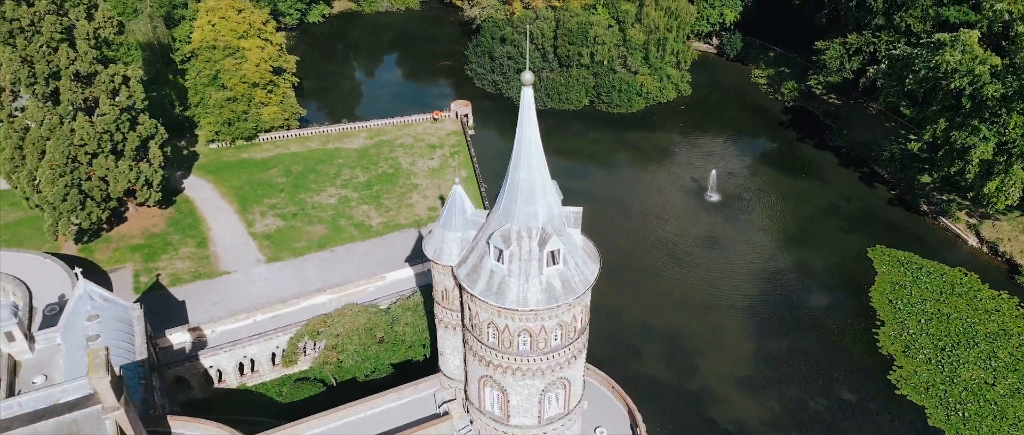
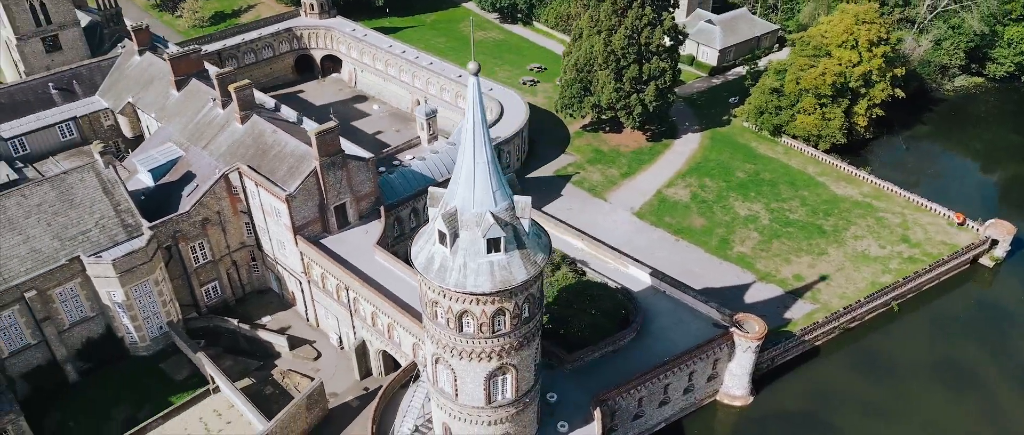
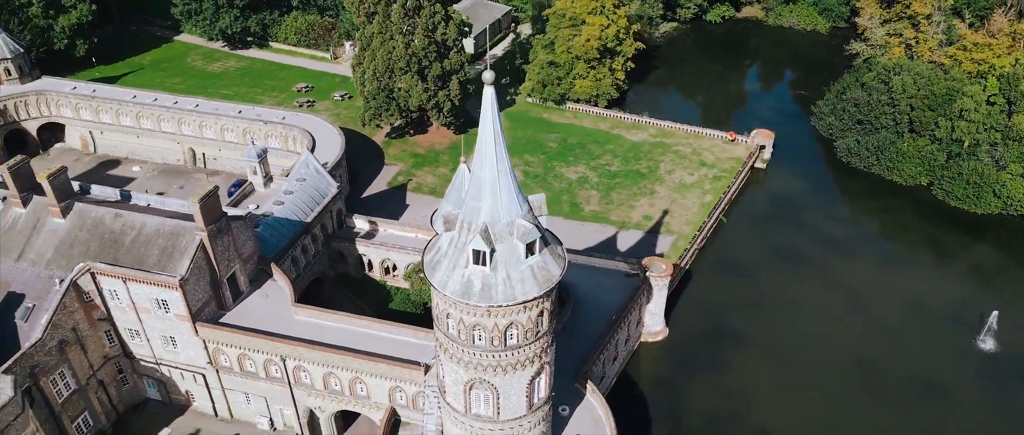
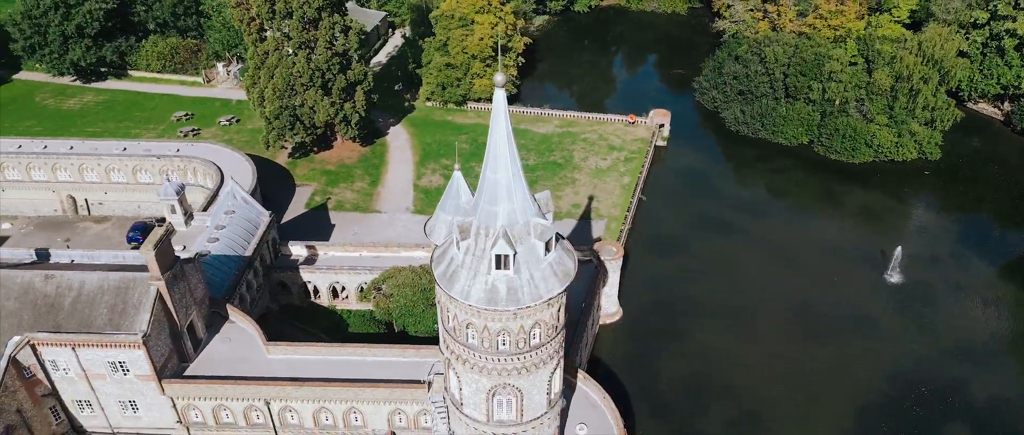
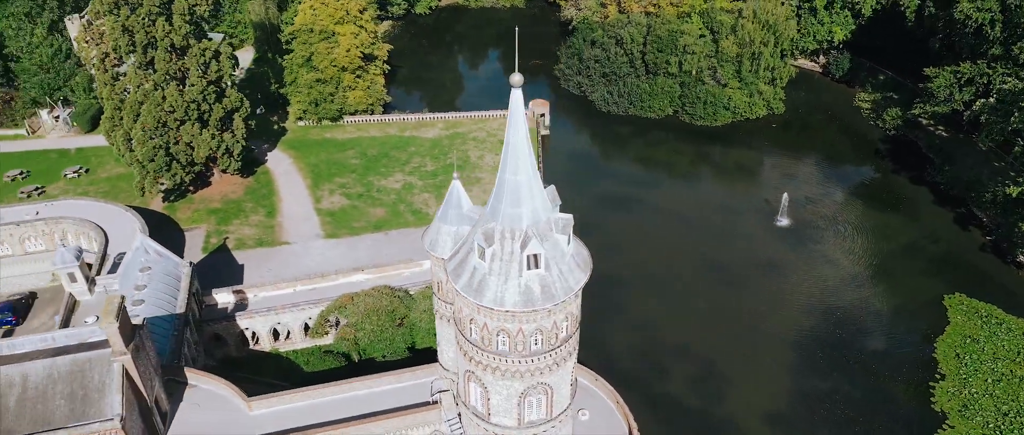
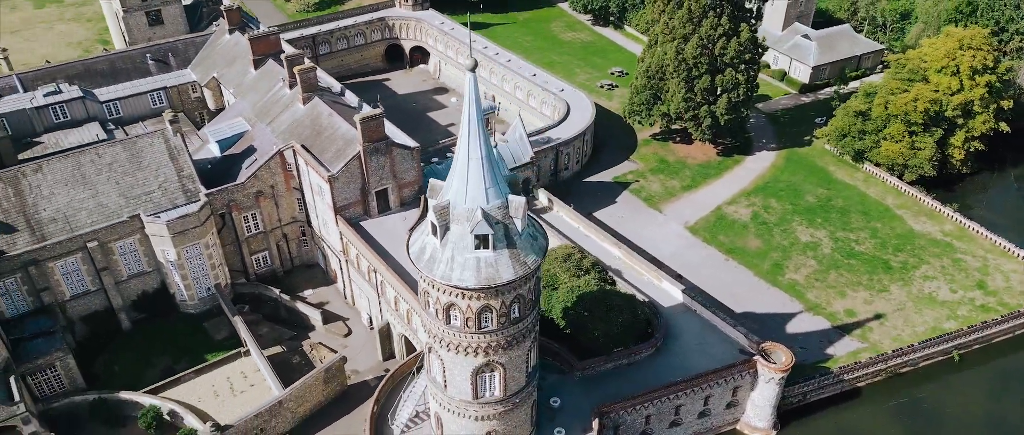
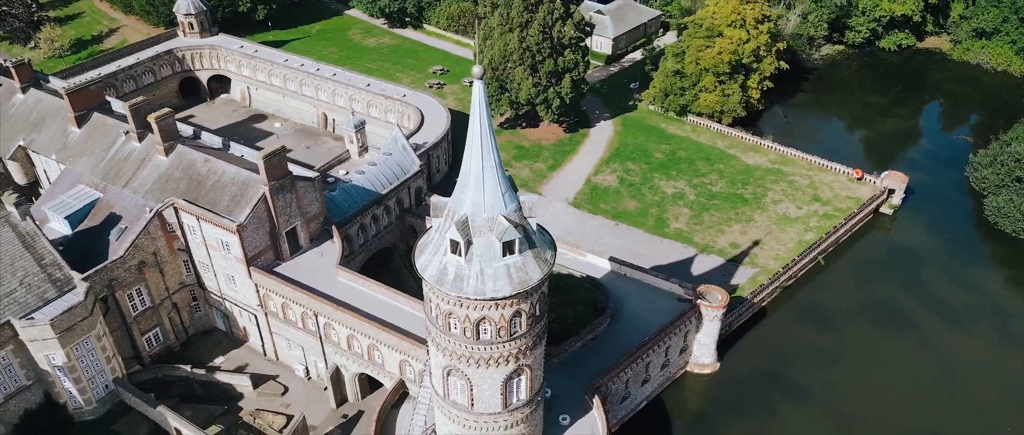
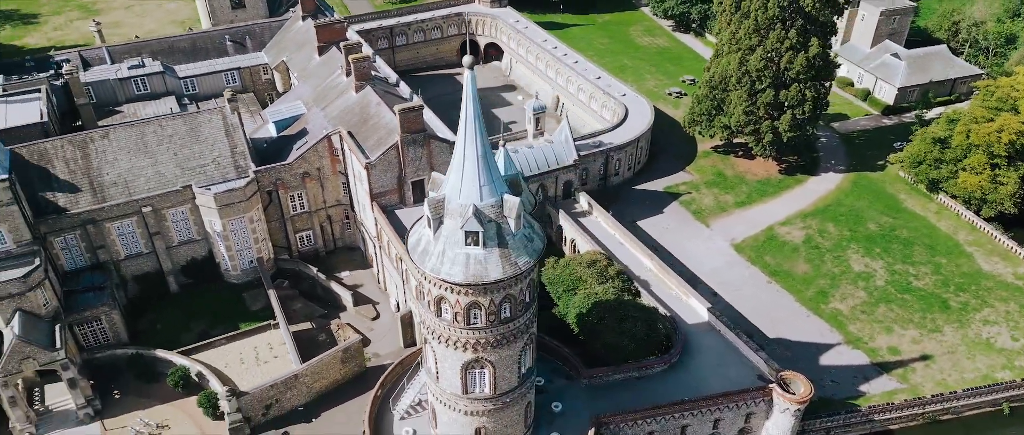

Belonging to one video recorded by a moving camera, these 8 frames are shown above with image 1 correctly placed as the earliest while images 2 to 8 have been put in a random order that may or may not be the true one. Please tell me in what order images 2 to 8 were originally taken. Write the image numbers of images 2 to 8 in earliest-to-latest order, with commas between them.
5, 4, 3, 7, 2, 6, 8
